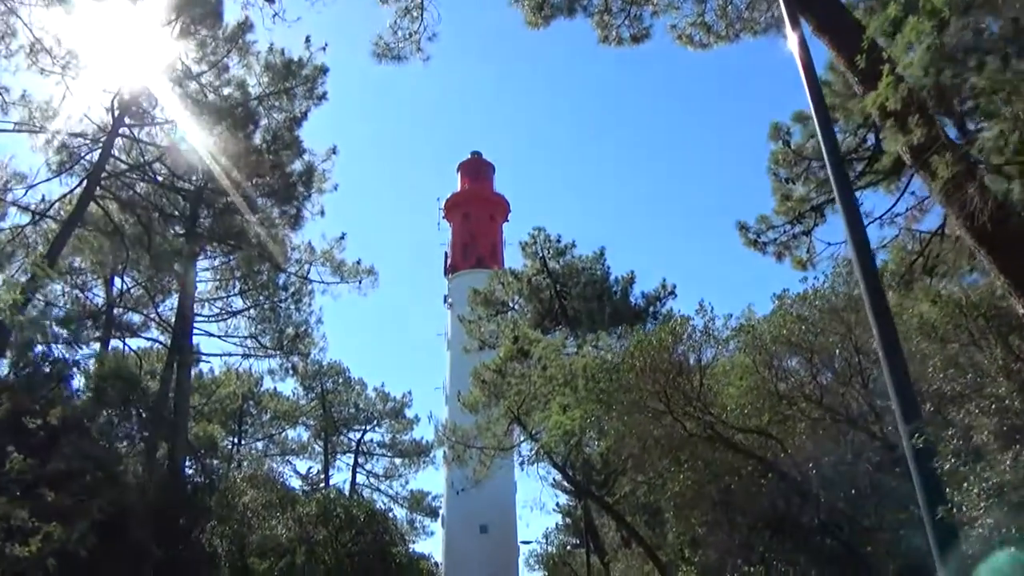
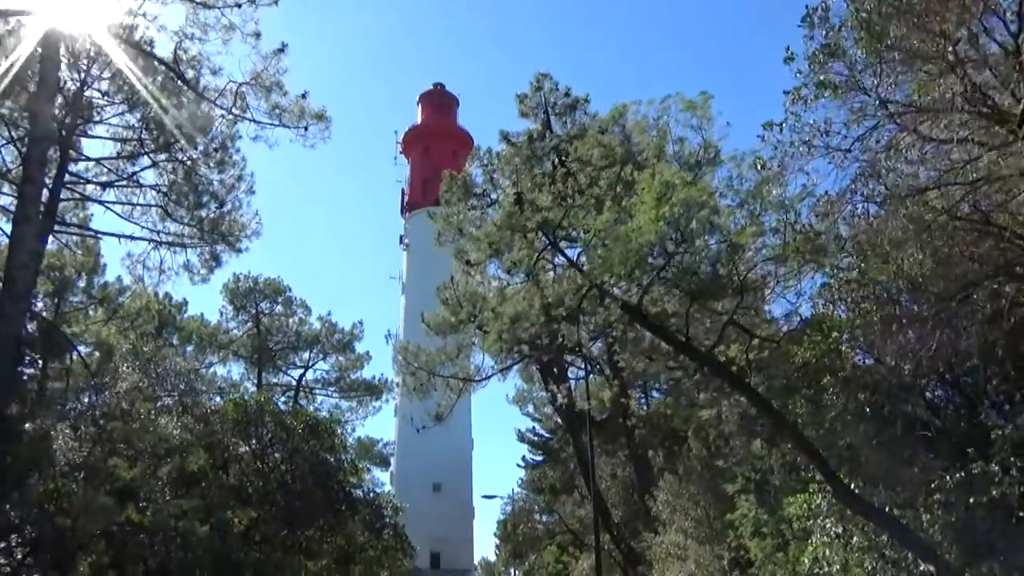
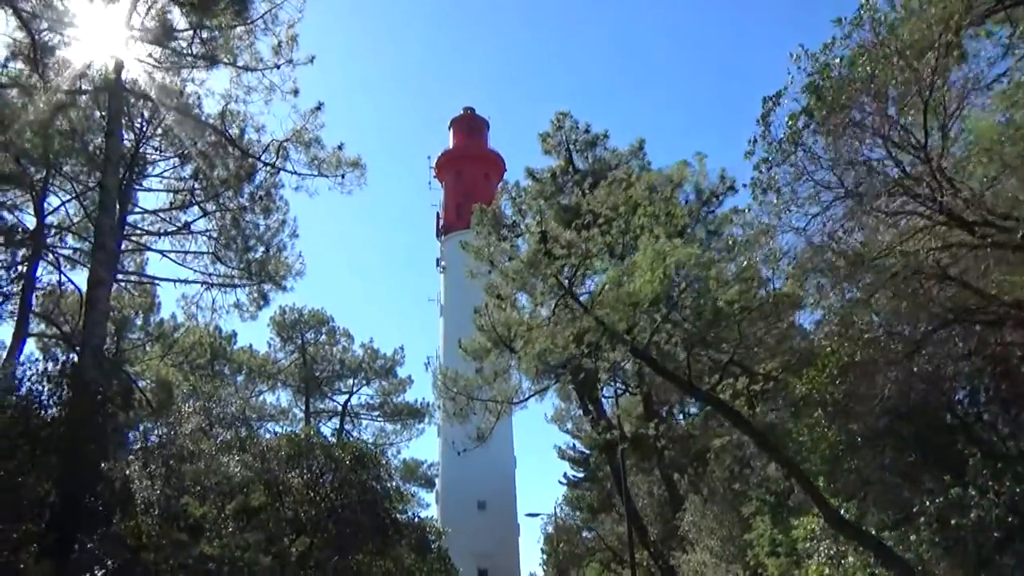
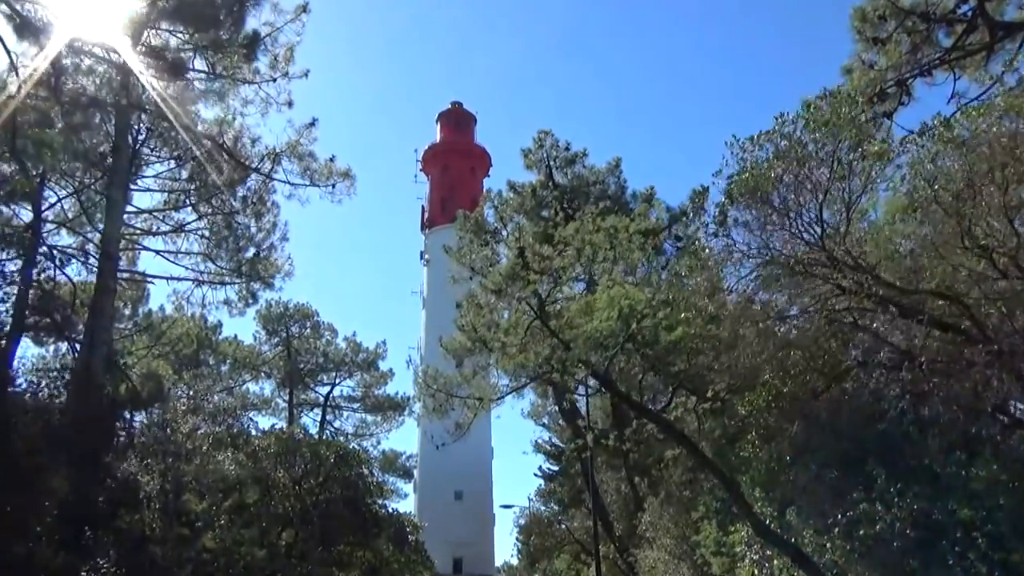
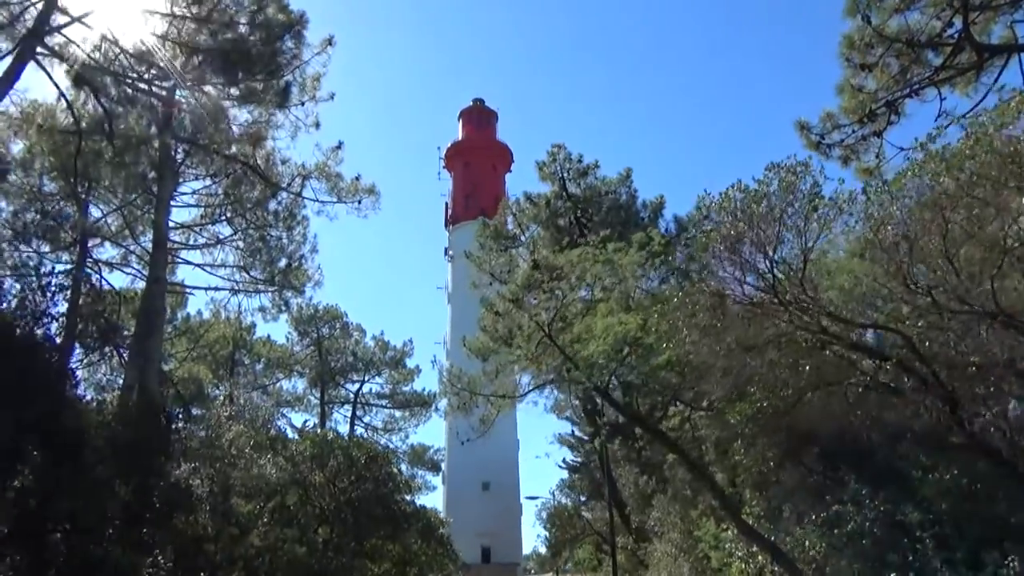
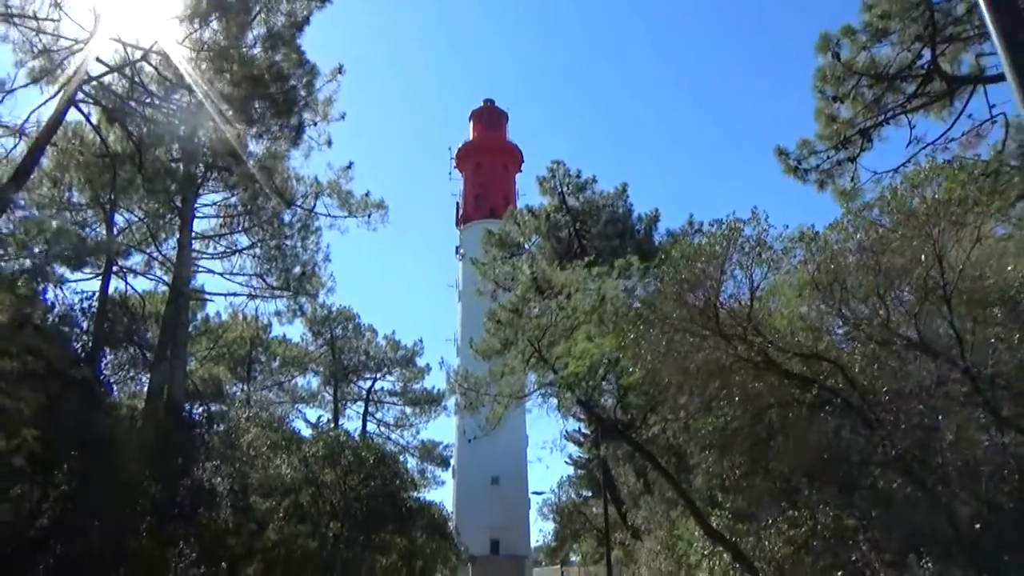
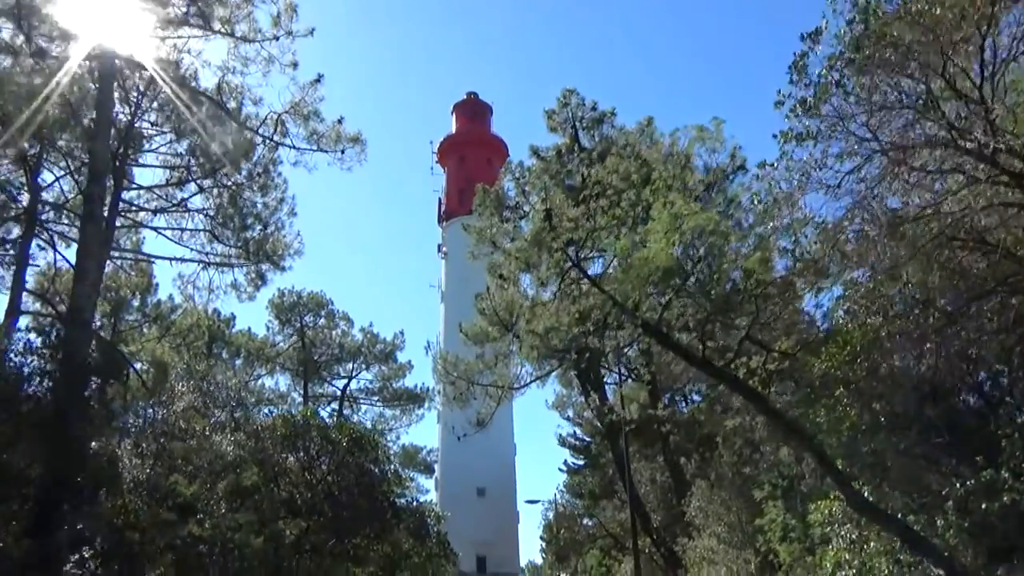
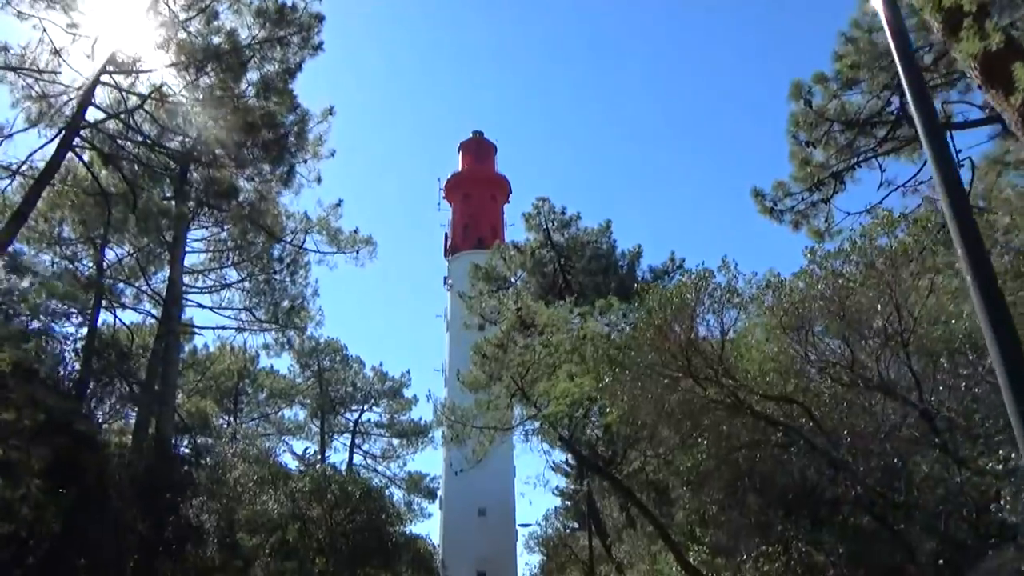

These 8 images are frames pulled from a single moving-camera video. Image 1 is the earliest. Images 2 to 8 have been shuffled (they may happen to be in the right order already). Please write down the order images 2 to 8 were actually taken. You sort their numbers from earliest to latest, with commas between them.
8, 6, 5, 4, 3, 7, 2
